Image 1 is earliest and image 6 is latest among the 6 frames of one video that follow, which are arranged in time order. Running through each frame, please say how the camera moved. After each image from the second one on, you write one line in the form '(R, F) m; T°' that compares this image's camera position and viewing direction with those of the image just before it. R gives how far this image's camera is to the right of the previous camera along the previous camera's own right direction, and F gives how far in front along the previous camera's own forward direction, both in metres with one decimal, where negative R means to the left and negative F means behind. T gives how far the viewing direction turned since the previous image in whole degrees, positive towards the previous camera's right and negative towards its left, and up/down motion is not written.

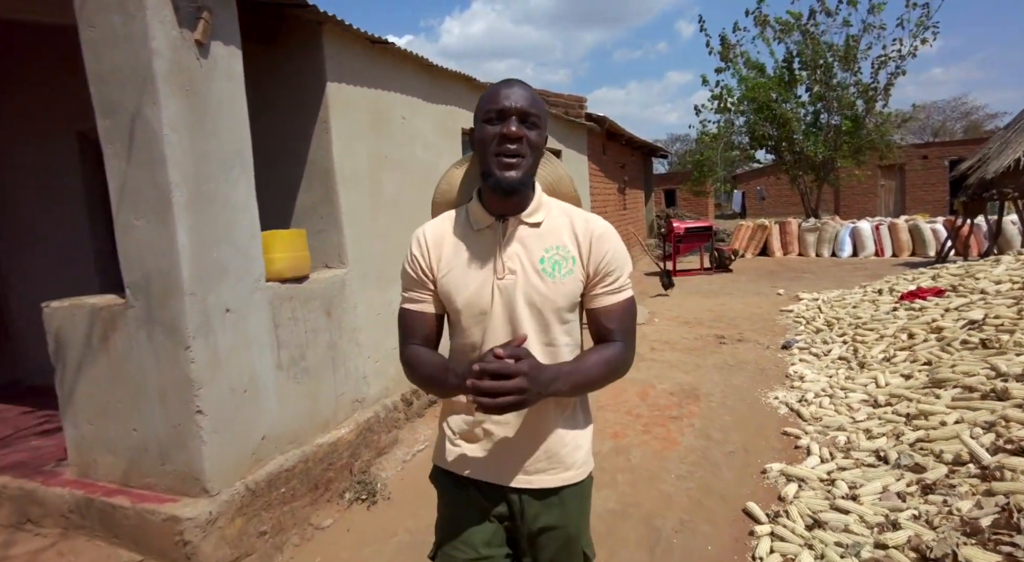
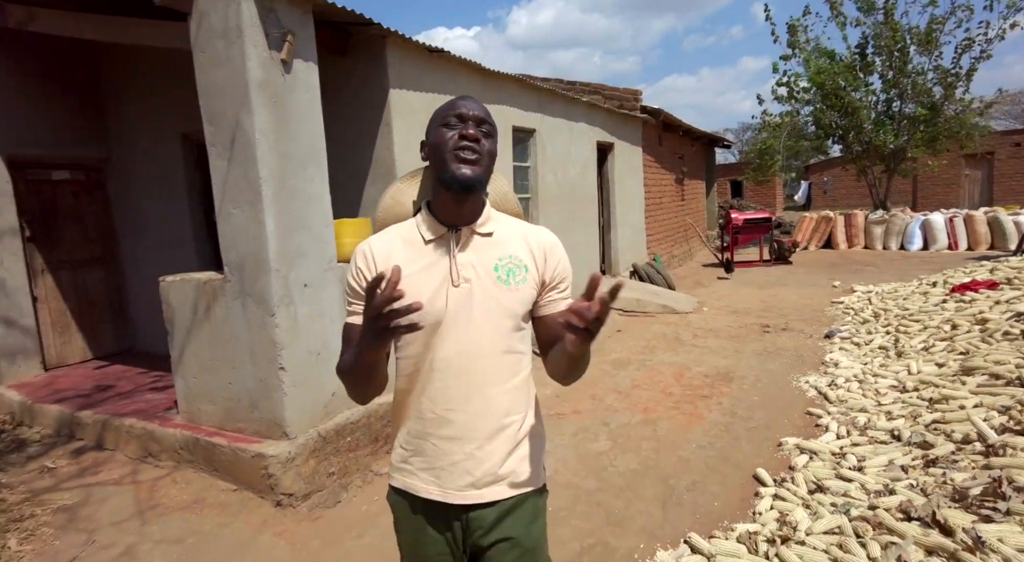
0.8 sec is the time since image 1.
(+0.2, -0.4) m; -7°
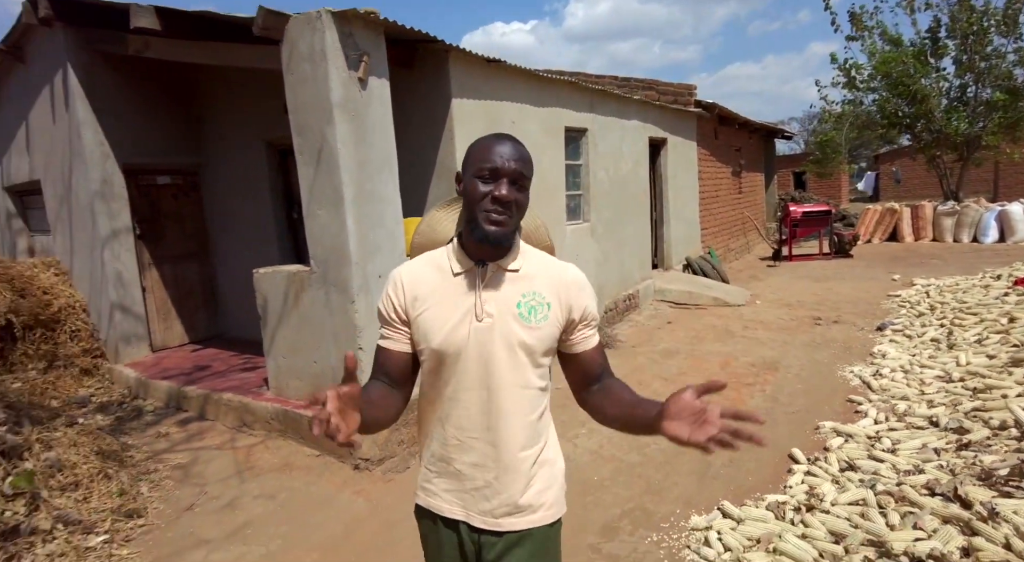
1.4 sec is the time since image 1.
(0.0, -0.4) m; -6°
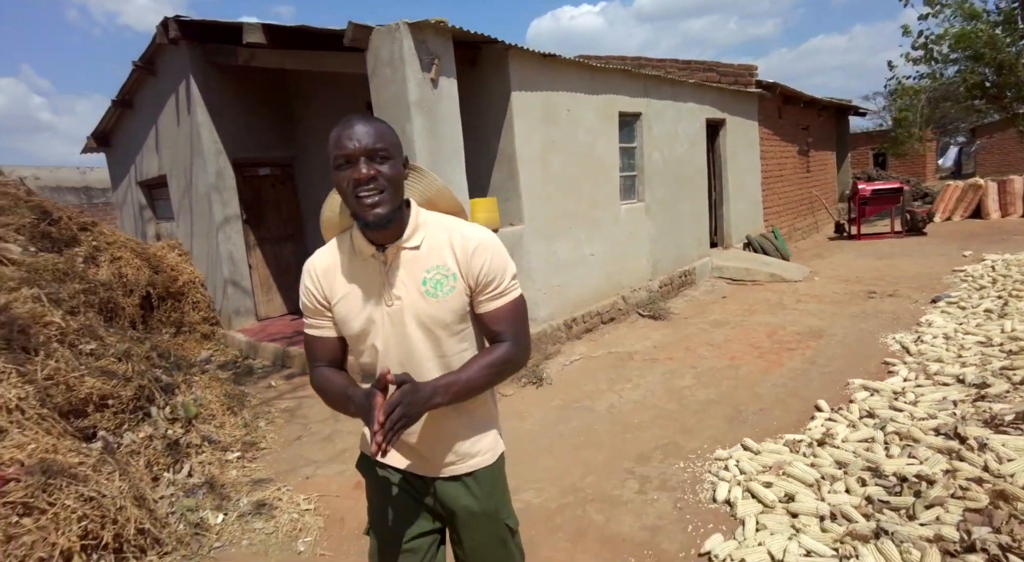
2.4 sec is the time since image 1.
(+0.1, -0.6) m; -7°
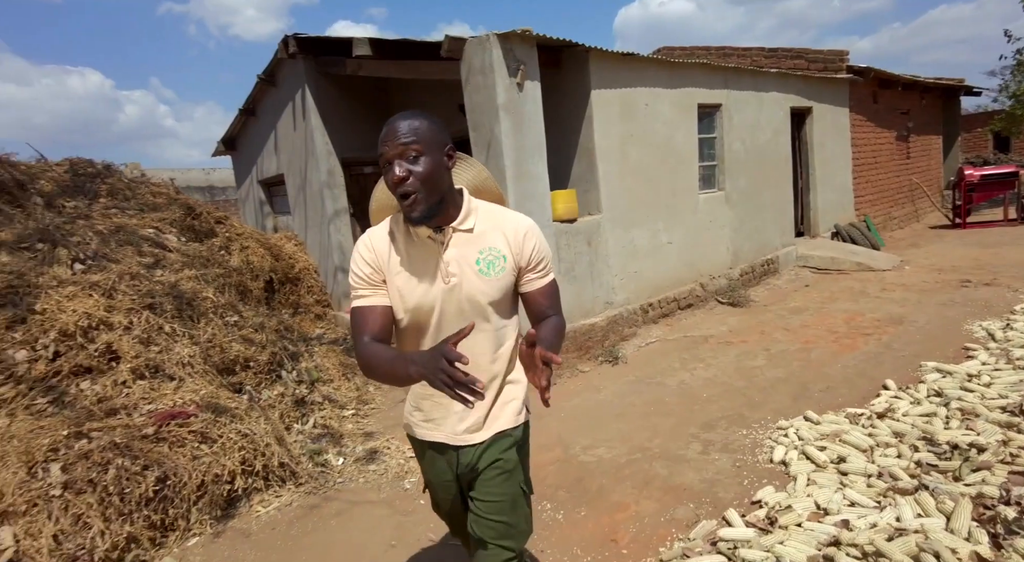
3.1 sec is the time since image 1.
(0.0, -0.5) m; -8°
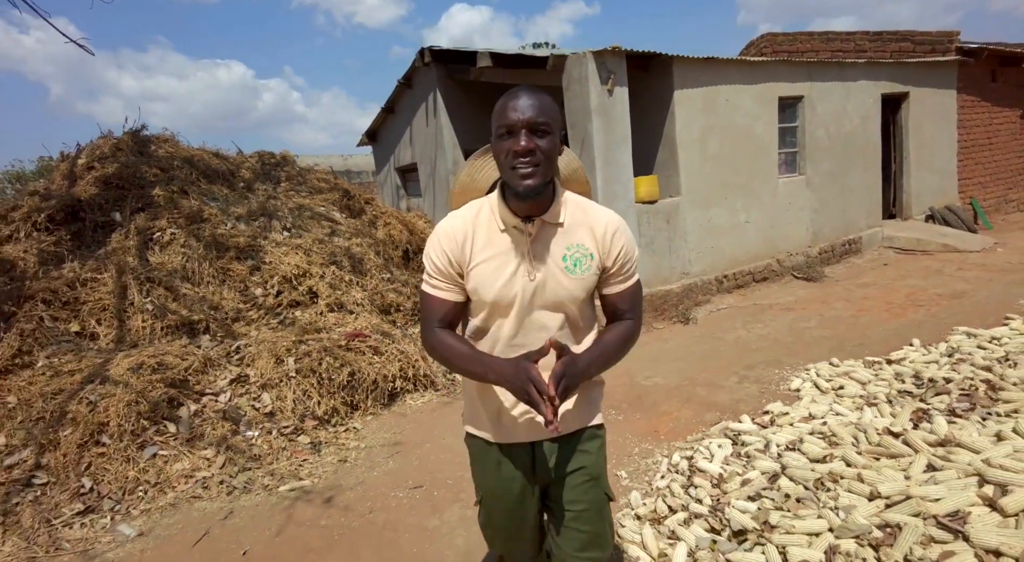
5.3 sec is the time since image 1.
(+0.2, -1.2) m; -11°
